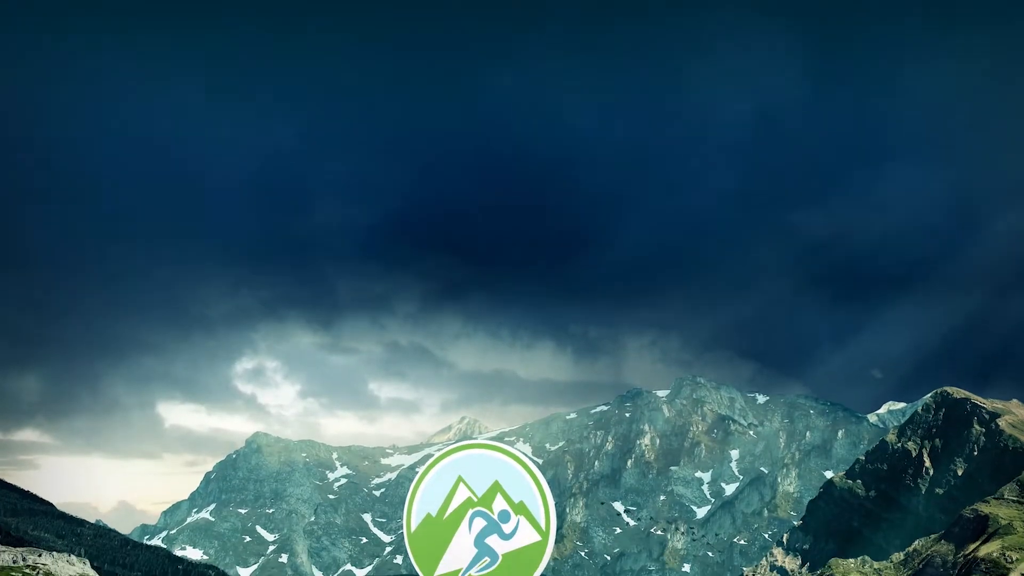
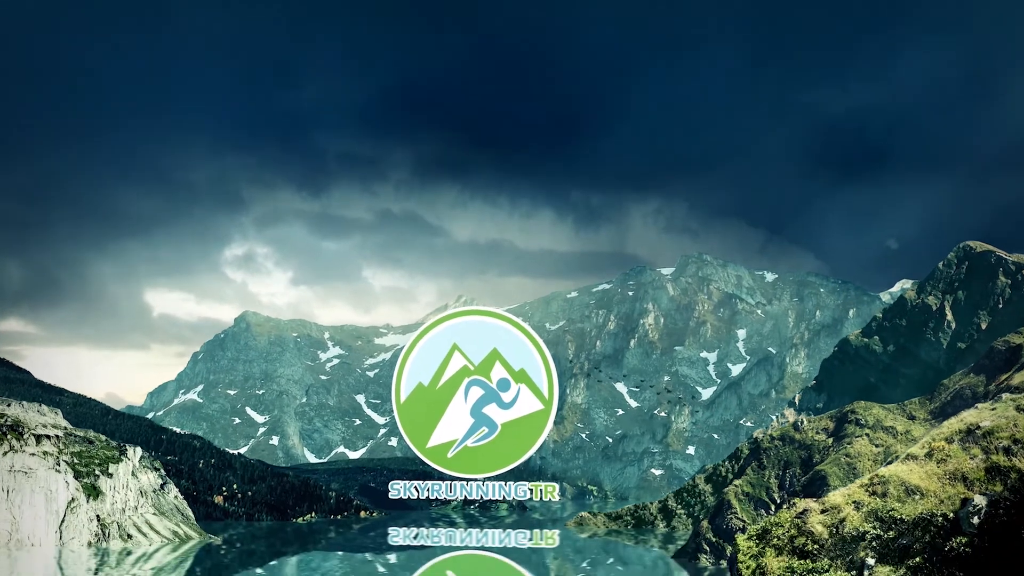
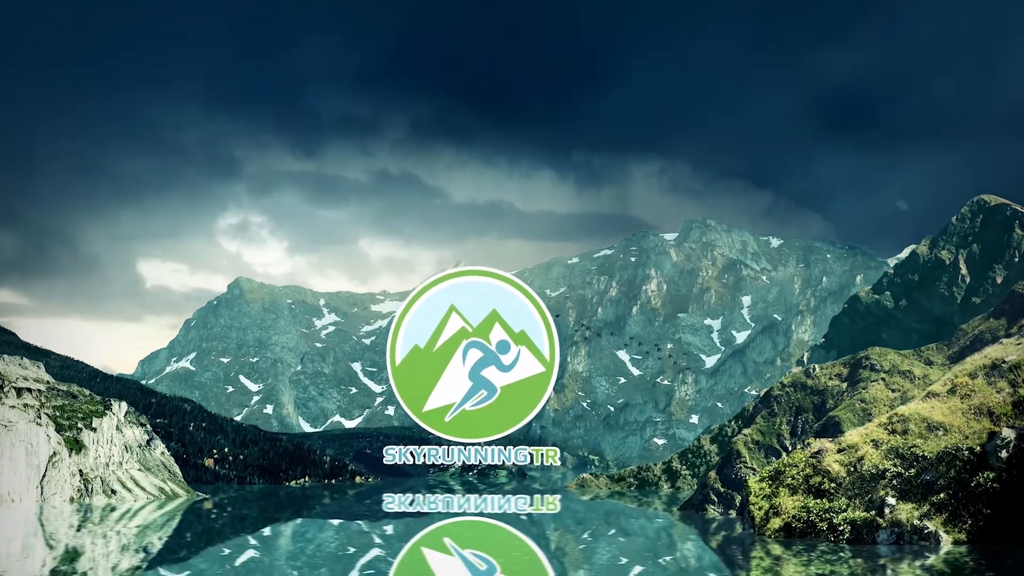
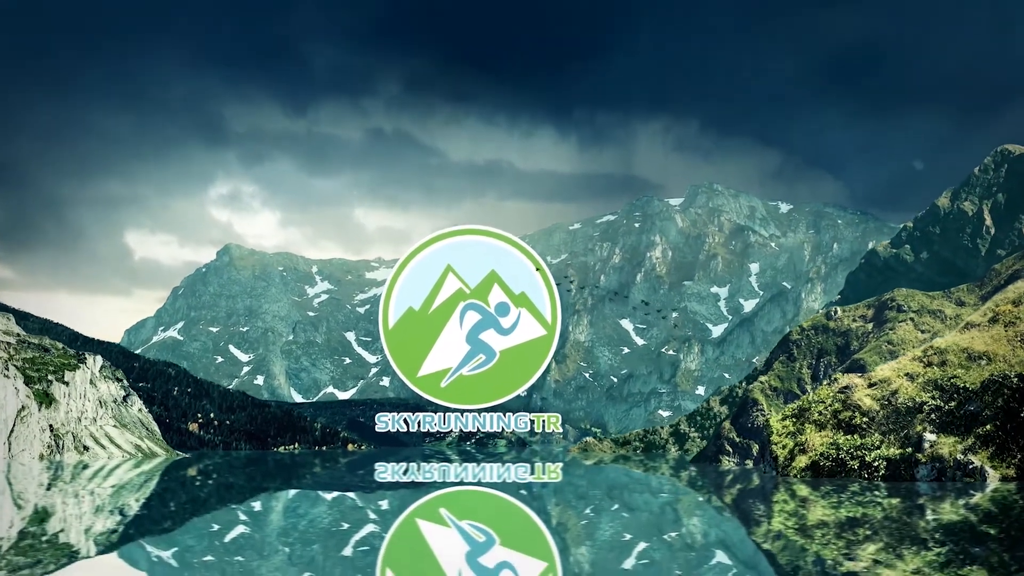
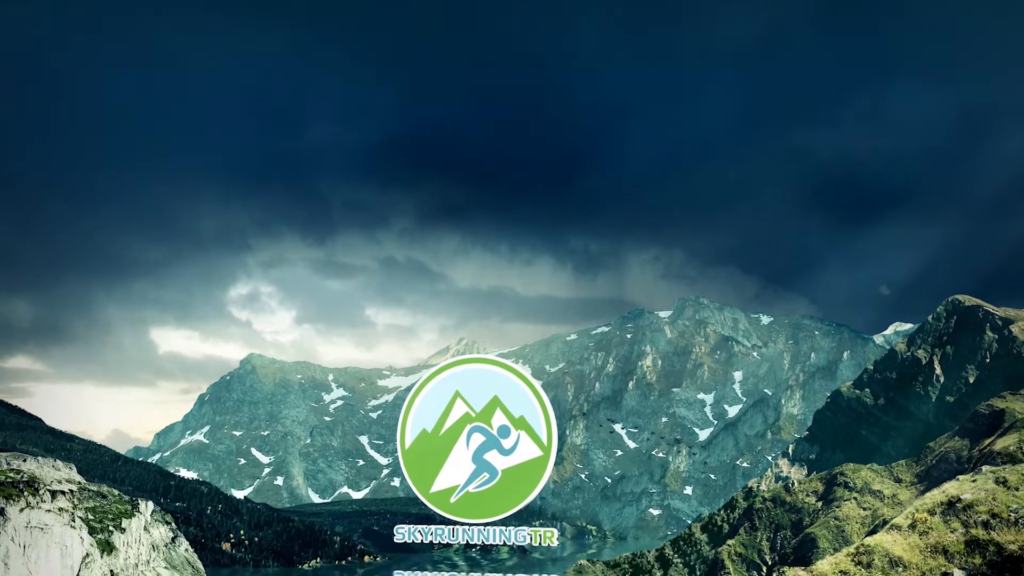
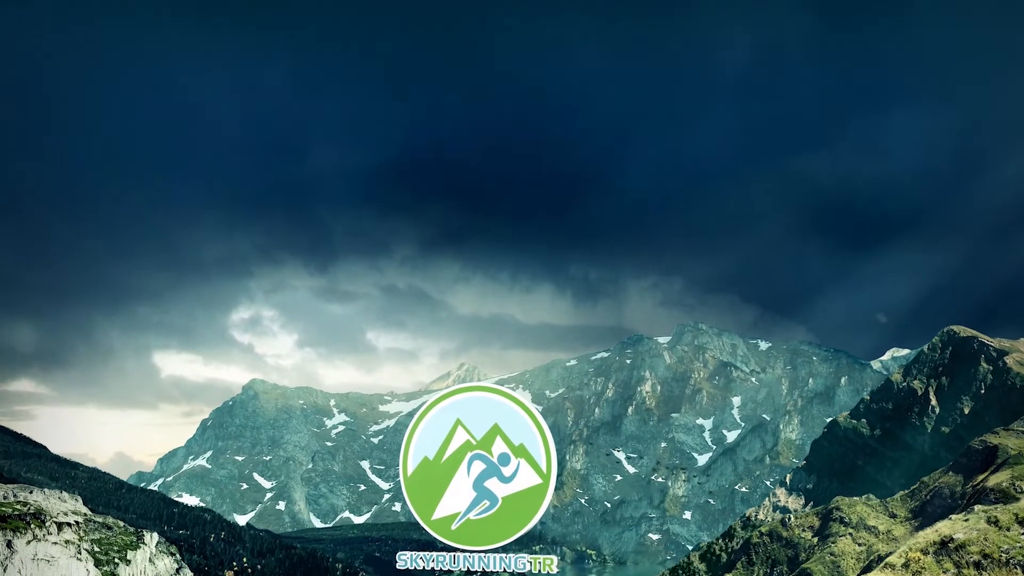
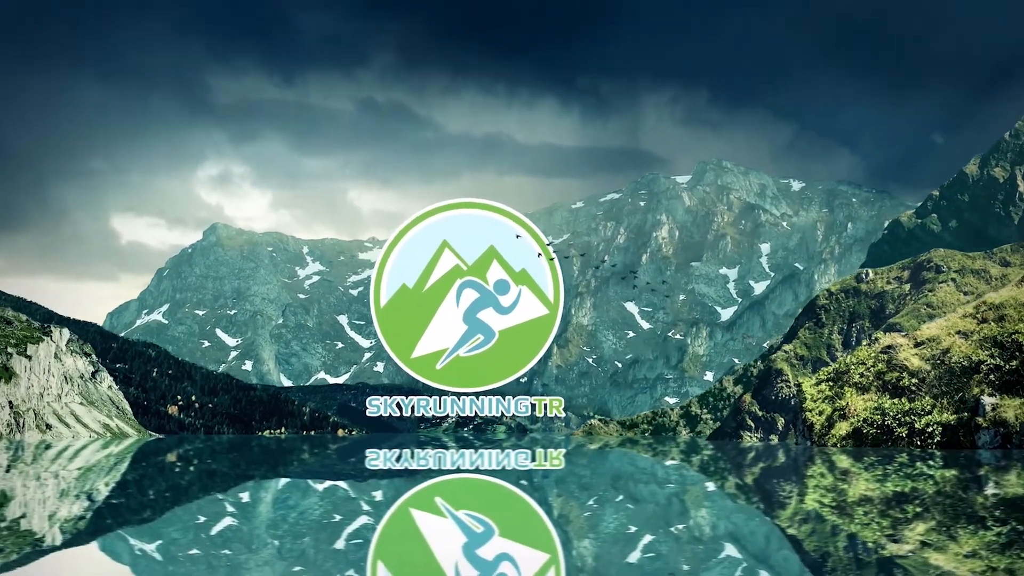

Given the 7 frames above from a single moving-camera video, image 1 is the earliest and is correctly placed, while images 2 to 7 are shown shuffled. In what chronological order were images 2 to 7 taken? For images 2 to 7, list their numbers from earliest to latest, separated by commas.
6, 5, 2, 3, 4, 7
